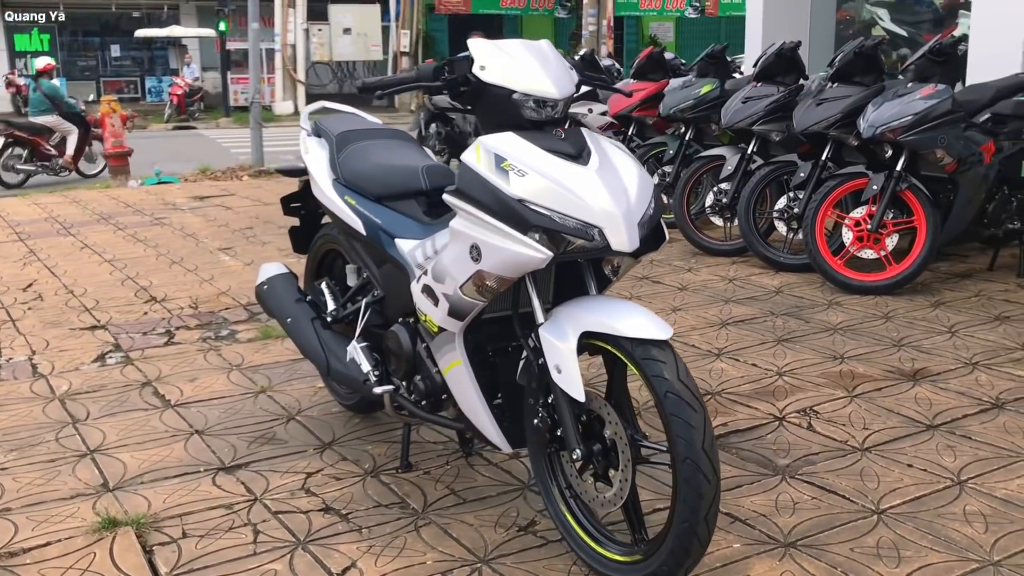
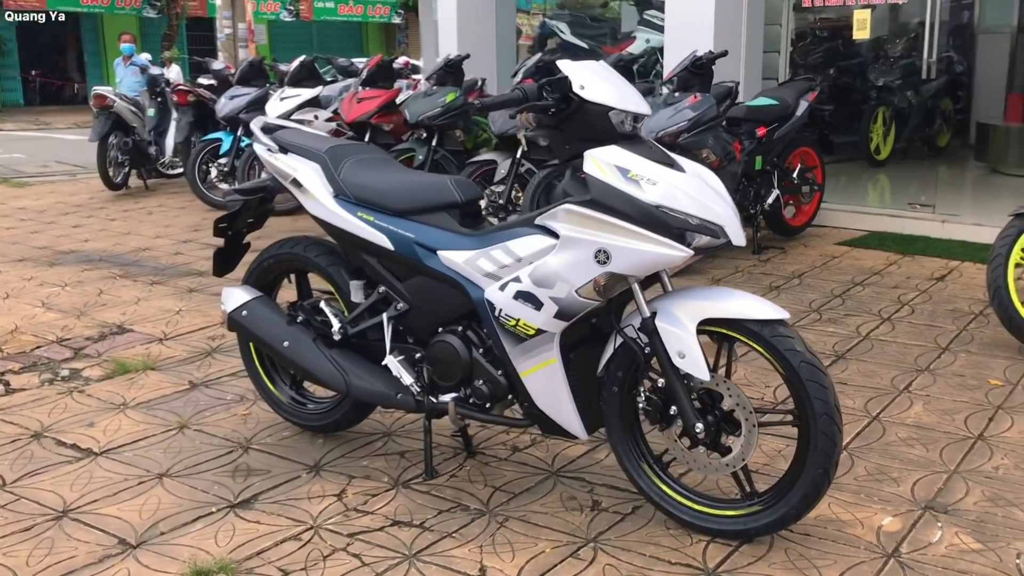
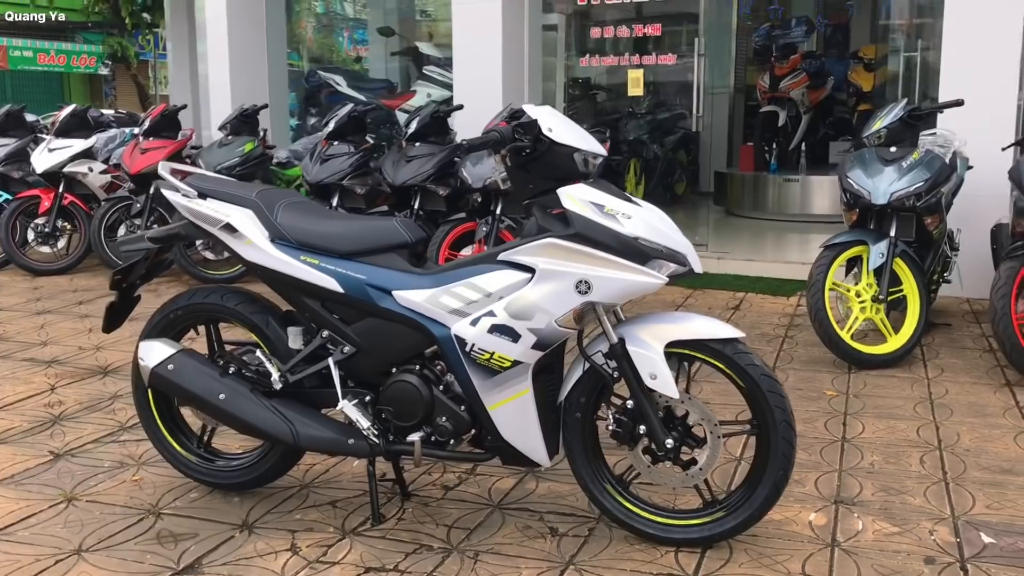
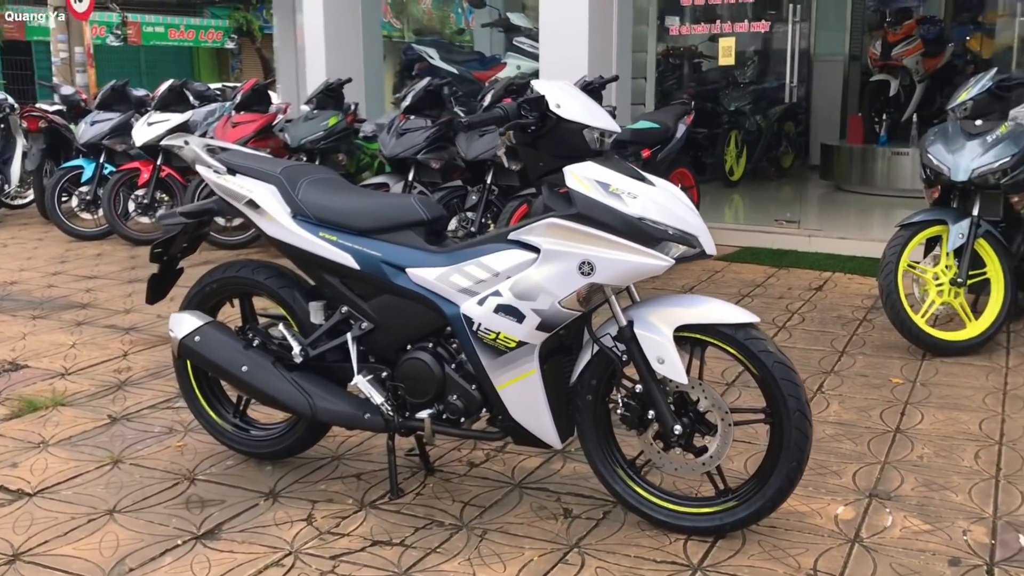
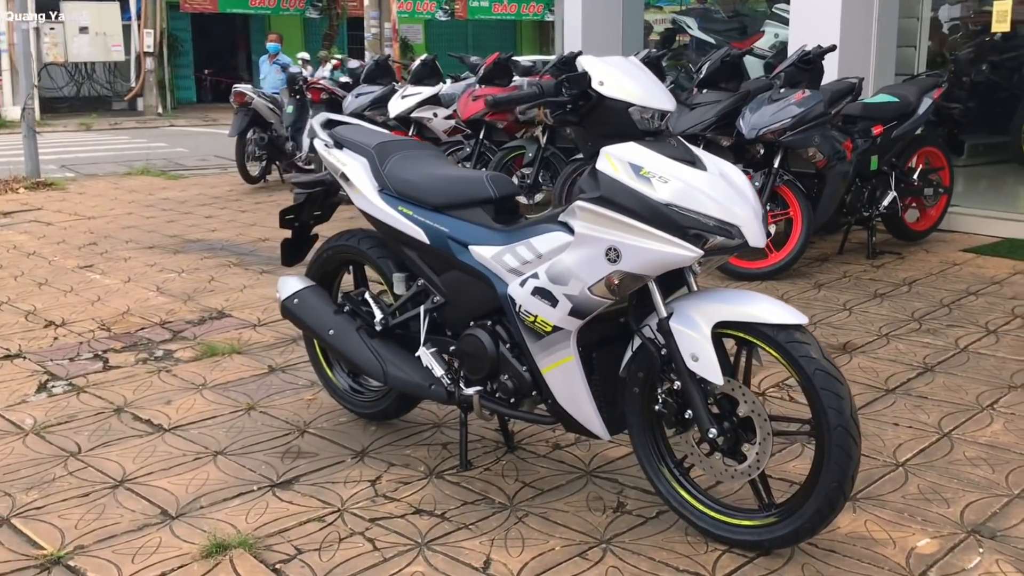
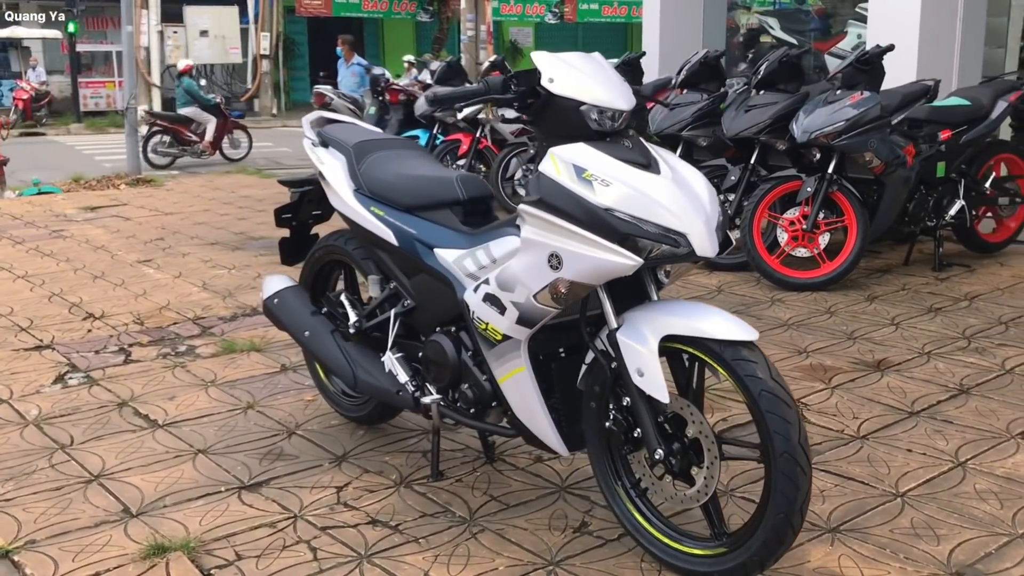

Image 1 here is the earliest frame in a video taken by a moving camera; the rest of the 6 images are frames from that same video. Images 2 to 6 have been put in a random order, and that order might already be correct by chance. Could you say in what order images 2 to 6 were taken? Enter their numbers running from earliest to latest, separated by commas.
6, 5, 2, 4, 3
